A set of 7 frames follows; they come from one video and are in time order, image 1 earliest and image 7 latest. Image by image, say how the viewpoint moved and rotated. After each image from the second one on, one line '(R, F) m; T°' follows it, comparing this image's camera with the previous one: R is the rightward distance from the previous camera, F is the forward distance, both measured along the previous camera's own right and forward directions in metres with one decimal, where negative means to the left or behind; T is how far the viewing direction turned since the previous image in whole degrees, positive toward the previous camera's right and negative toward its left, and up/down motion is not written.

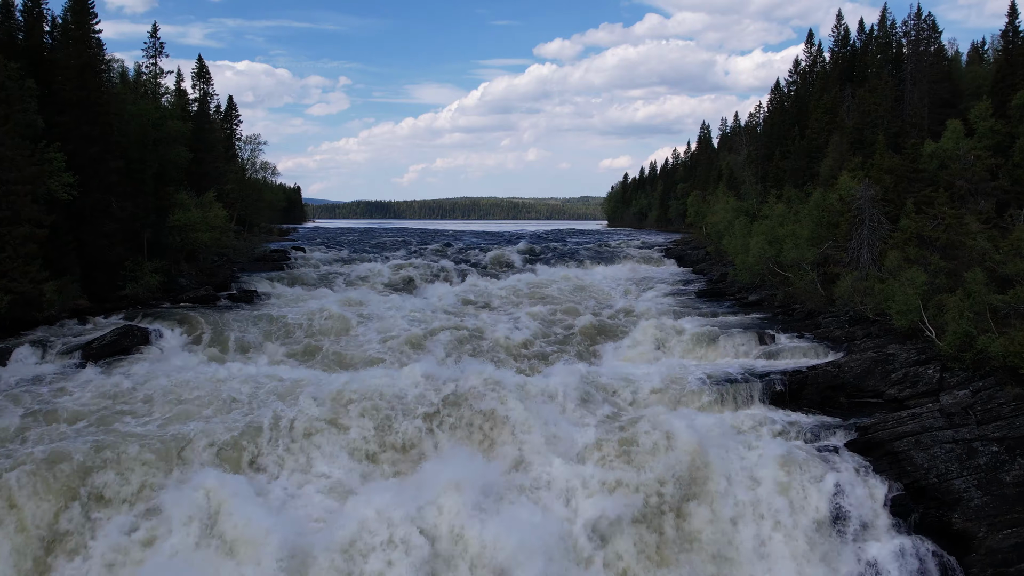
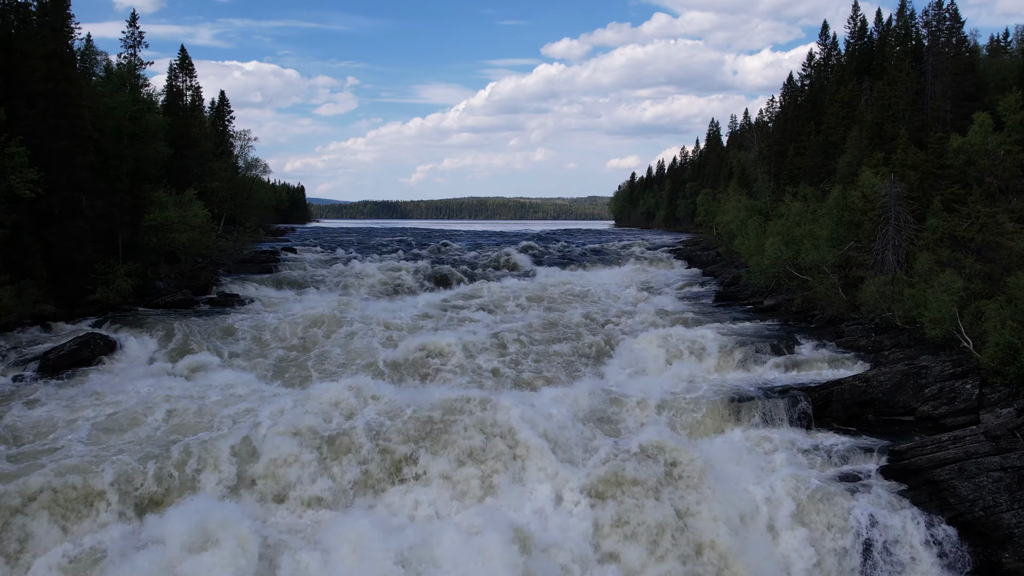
(+0.3, +1.6) m; -1°
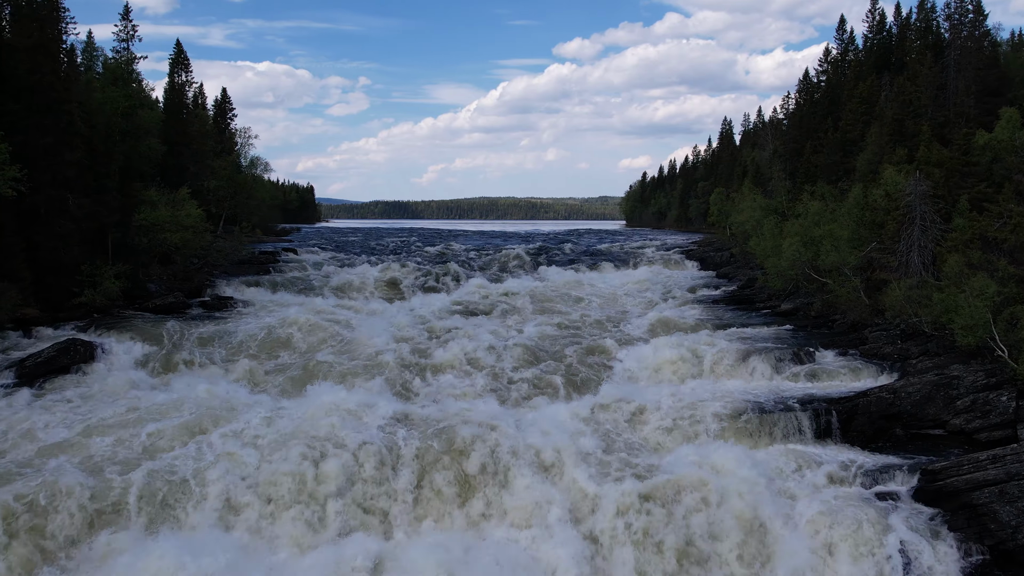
(+0.3, +1.0) m; -1°
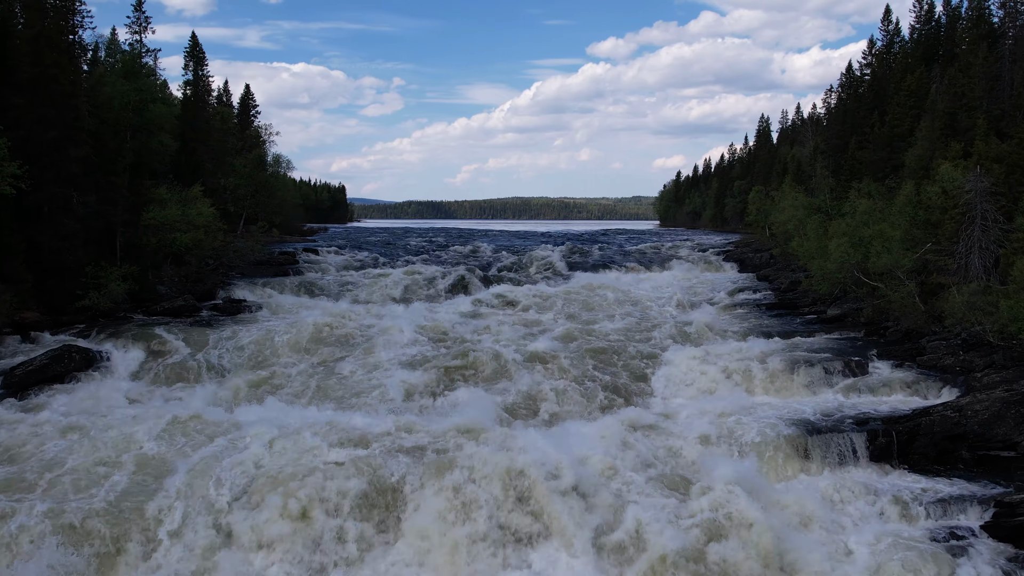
(+0.3, +1.3) m; -3°
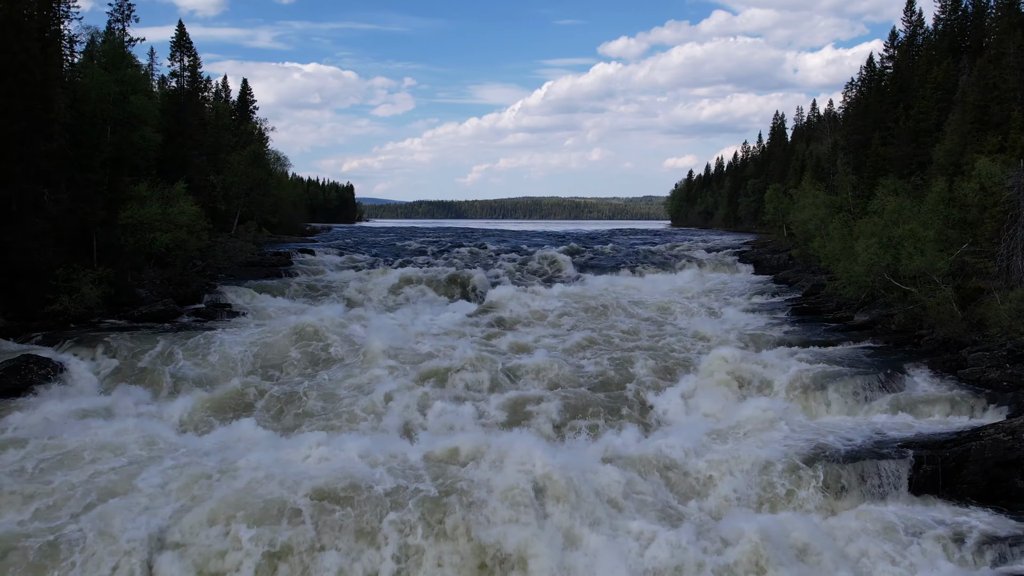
(+0.3, +1.5) m; -1°
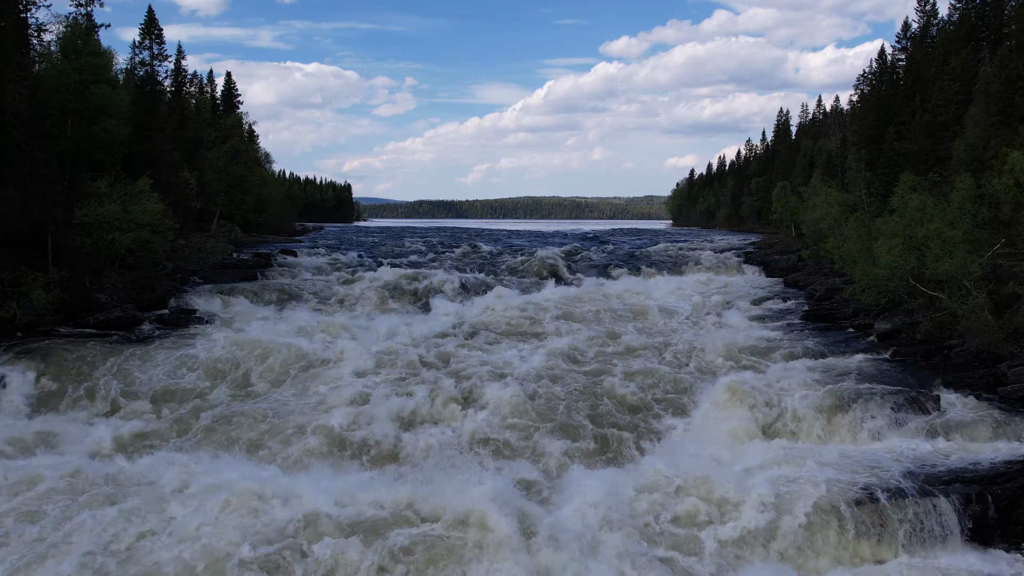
(+0.3, +1.7) m; 0°
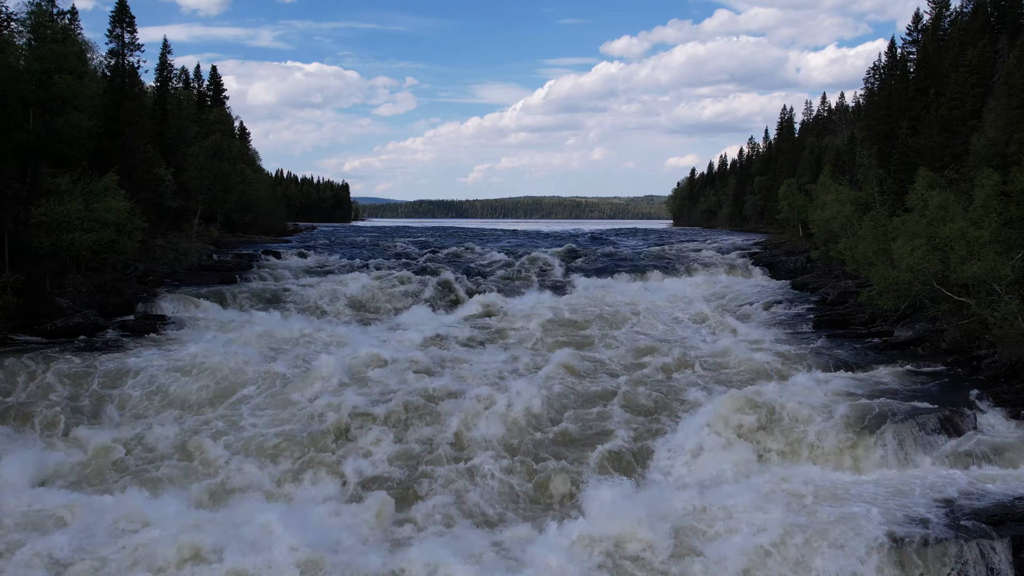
(+0.2, +1.4) m; 0°
